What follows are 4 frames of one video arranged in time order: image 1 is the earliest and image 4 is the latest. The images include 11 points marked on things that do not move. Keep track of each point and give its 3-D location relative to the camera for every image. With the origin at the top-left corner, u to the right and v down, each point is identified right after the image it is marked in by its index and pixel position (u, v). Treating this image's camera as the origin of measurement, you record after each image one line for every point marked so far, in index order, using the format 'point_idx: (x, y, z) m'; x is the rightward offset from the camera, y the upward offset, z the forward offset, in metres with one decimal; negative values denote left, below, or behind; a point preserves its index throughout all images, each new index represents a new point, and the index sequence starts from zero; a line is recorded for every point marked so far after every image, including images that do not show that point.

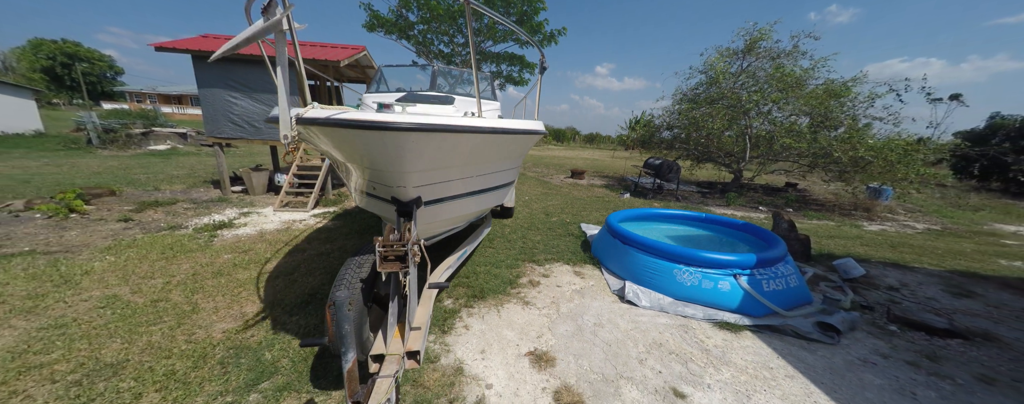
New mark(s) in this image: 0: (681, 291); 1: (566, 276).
0: (+1.5, -0.8, +2.6) m
1: (+0.6, -0.8, +3.0) m
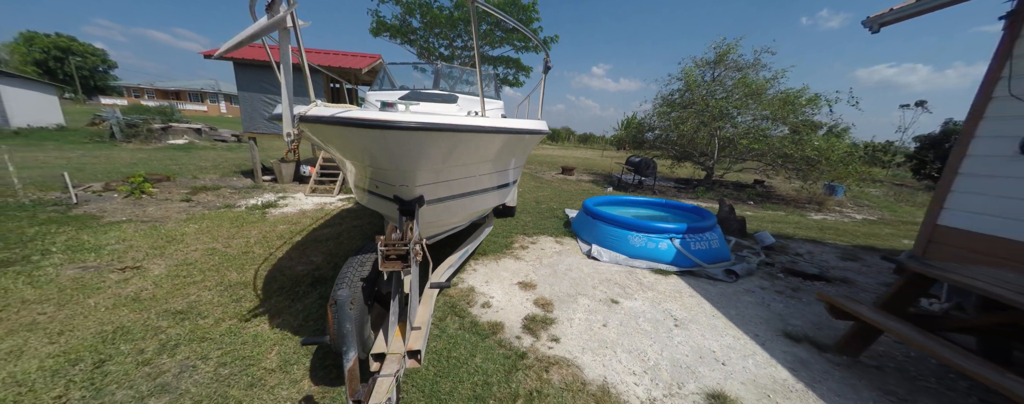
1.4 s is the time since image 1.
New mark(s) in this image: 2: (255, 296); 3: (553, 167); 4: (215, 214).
0: (+1.4, -0.6, +3.5) m
1: (+0.5, -0.5, +3.9) m
2: (-2.0, -0.7, +2.3) m
3: (+1.6, +1.3, +11.5) m
4: (-4.1, -0.2, +4.1) m
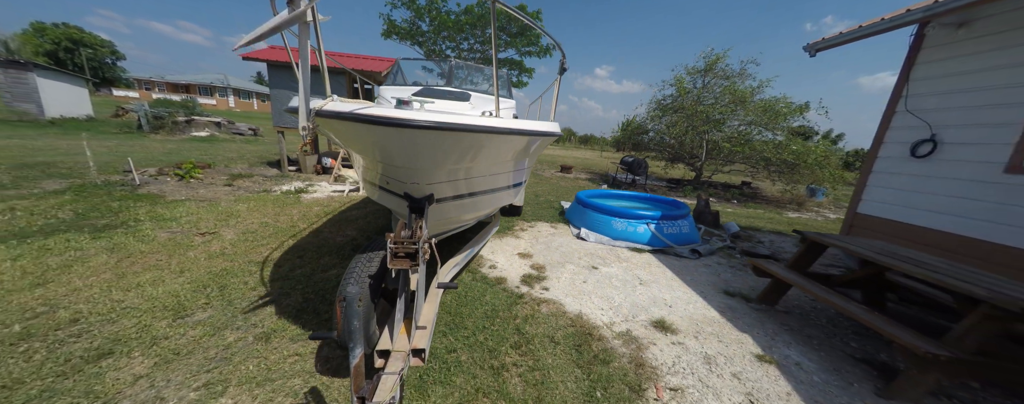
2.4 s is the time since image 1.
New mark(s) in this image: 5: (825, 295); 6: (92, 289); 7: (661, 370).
0: (+1.4, -0.4, +4.1) m
1: (+0.5, -0.4, +4.5) m
2: (-2.0, -0.5, +3.0) m
3: (+1.7, +1.5, +12.2) m
4: (-4.1, +0.1, +4.7) m
5: (+2.3, -0.7, +2.1) m
6: (-3.0, -0.6, +2.1) m
7: (+0.9, -1.0, +1.8) m
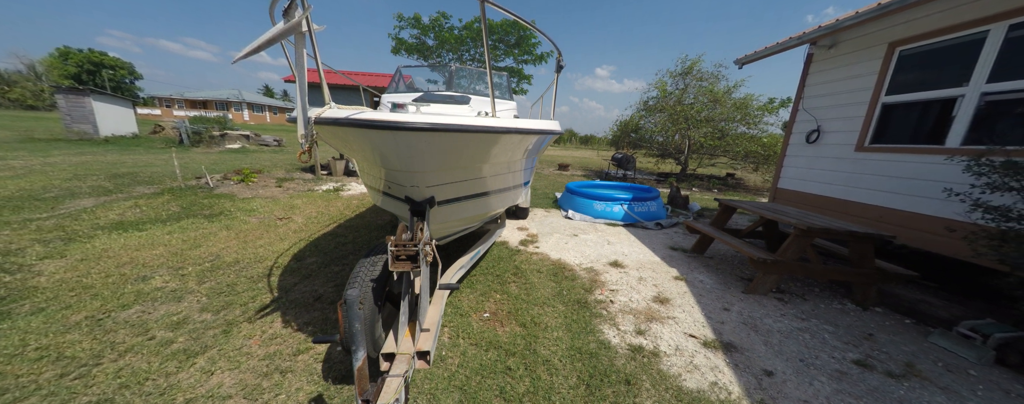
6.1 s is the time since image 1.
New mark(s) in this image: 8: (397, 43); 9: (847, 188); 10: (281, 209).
0: (+1.5, -0.2, +5.1) m
1: (+0.5, -0.2, +5.6) m
2: (-2.0, -0.4, +4.0) m
3: (+1.8, +1.7, +13.2) m
4: (-4.1, +0.2, +5.8) m
5: (+2.2, -0.4, +3.1) m
6: (-3.0, -0.5, +3.2) m
7: (+0.9, -0.8, +2.8) m
8: (-5.7, +8.0, +14.5) m
9: (+3.8, +0.2, +3.4) m
10: (-3.7, -0.1, +4.8) m
